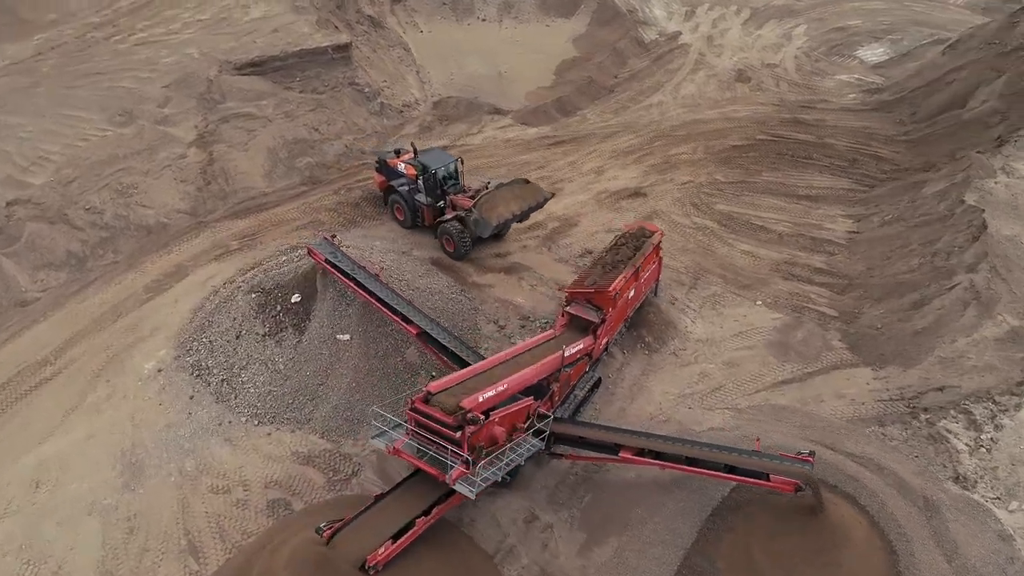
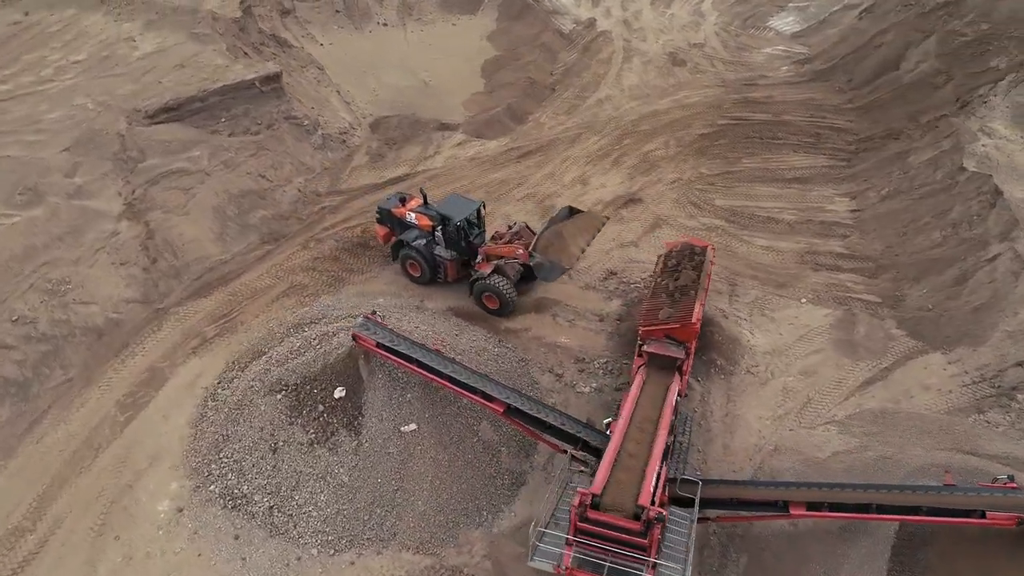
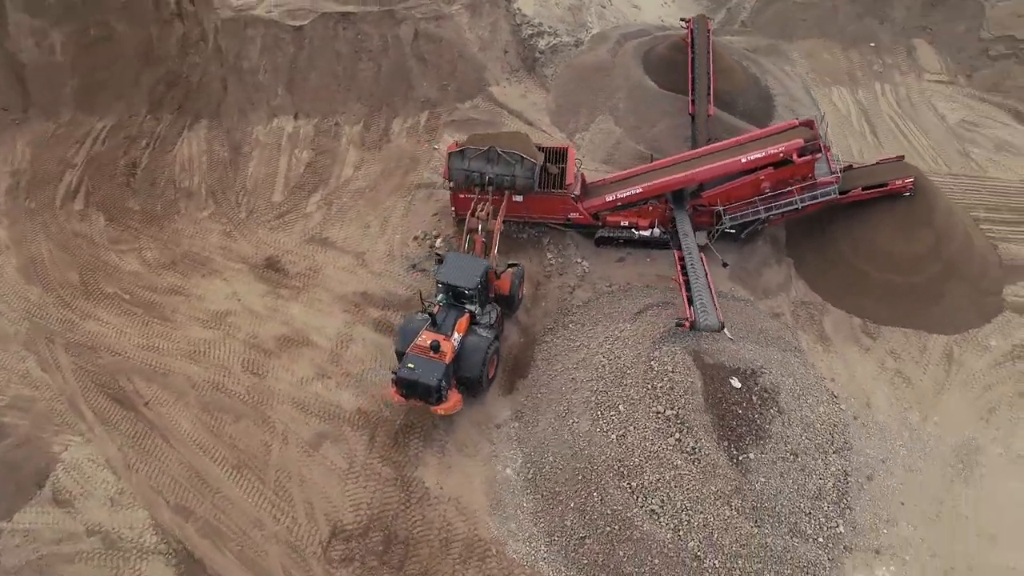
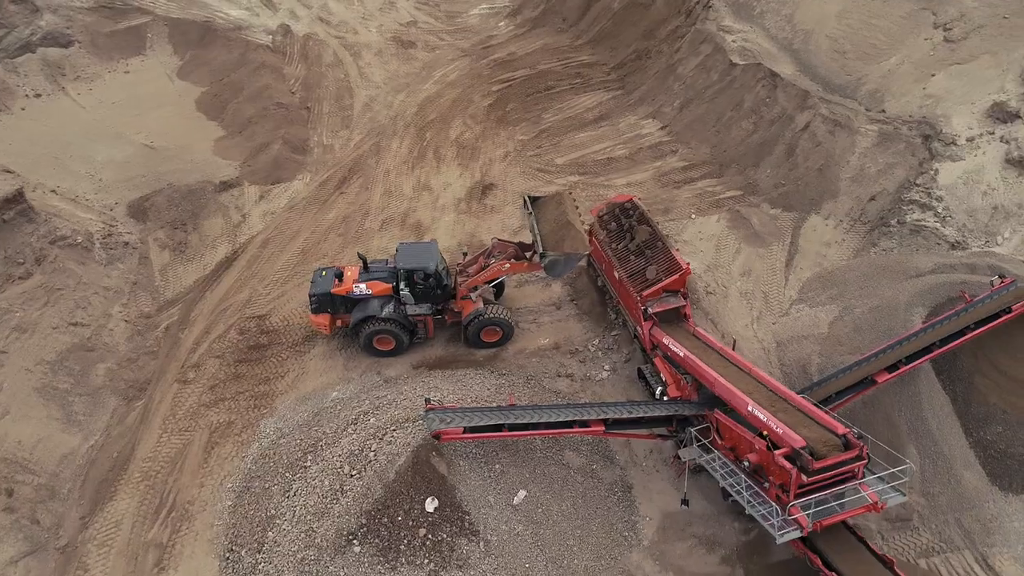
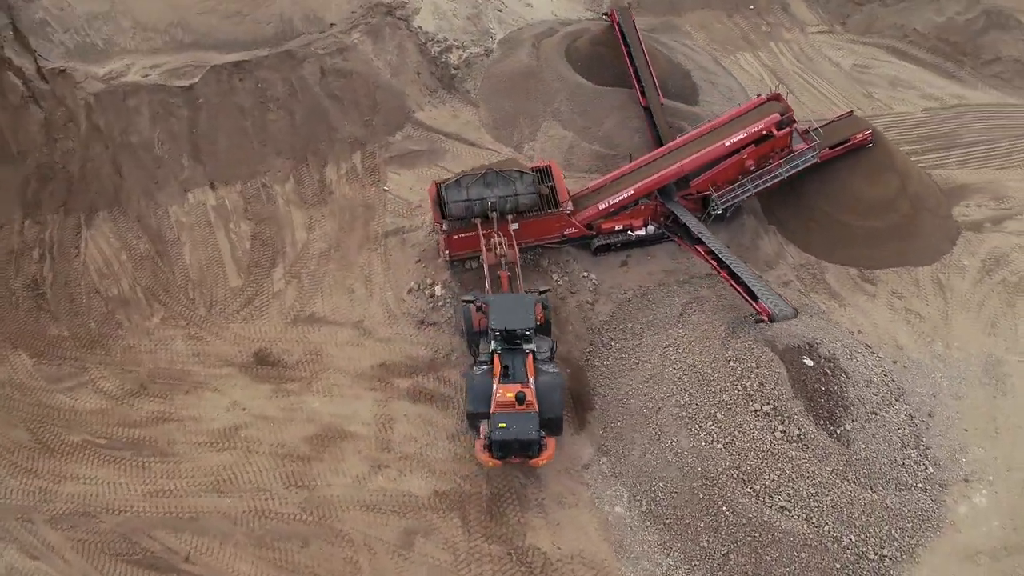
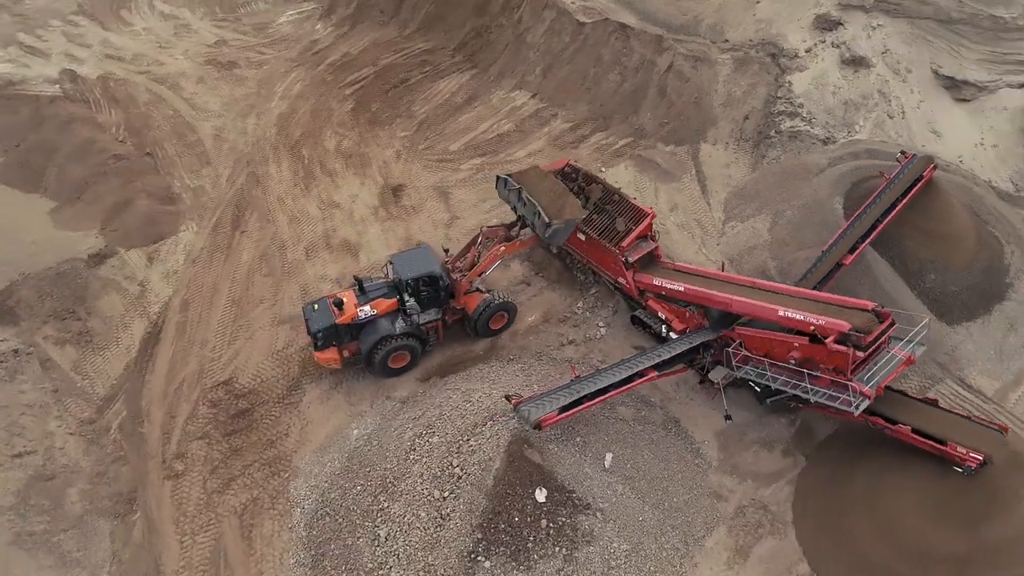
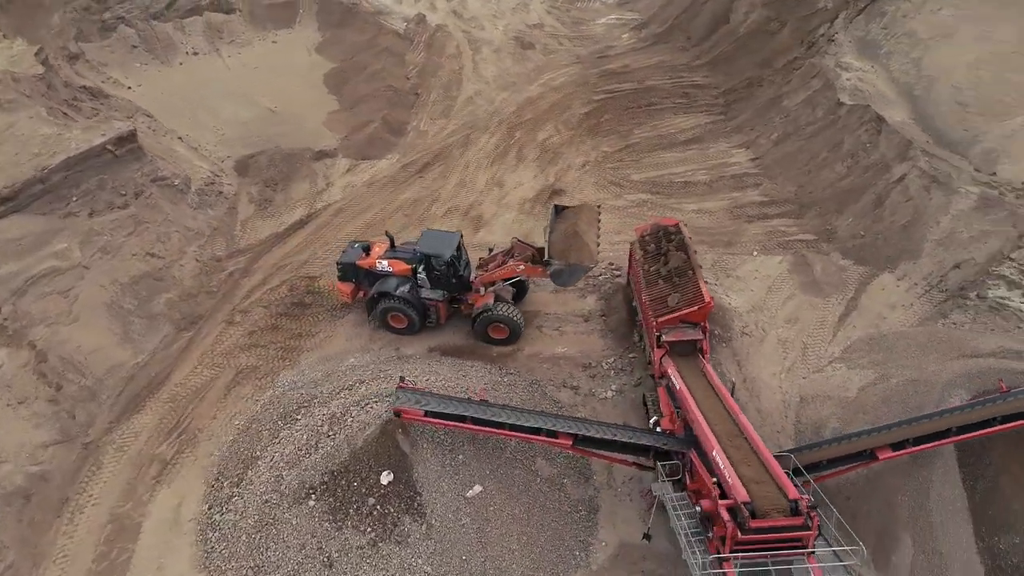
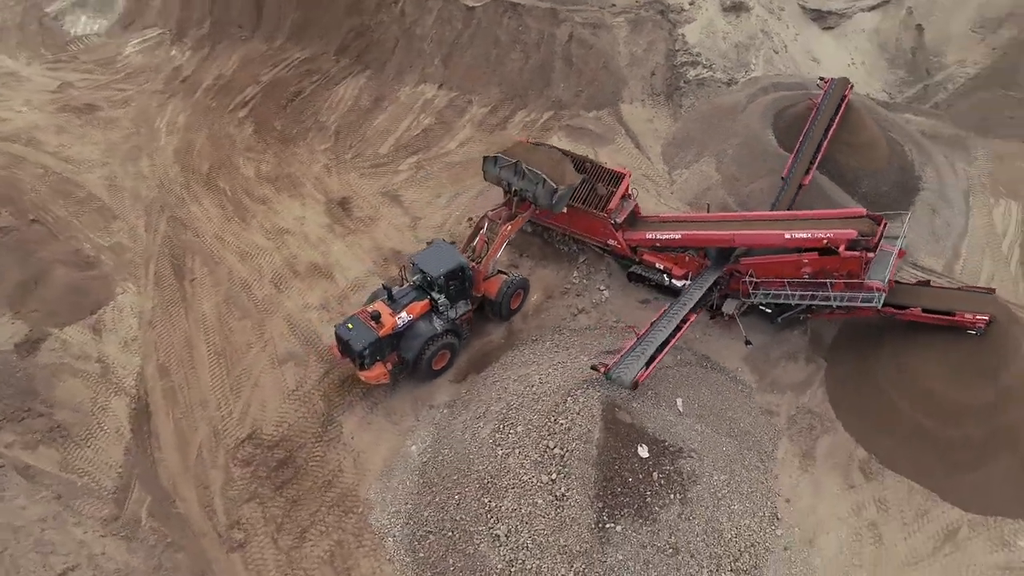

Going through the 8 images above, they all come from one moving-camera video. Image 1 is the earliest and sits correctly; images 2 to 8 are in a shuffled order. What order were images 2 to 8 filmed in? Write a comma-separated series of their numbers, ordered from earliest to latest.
2, 7, 4, 6, 8, 3, 5
